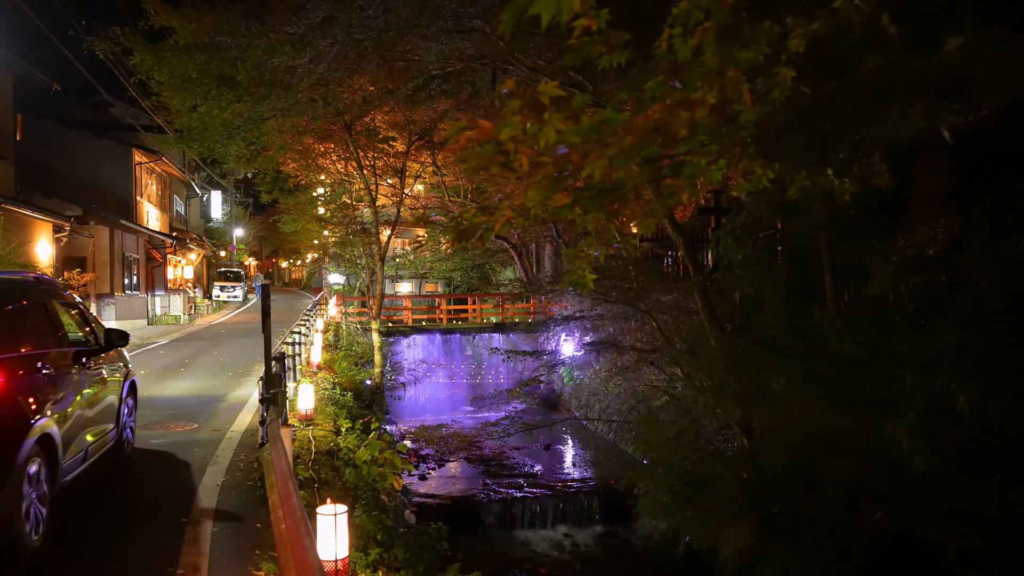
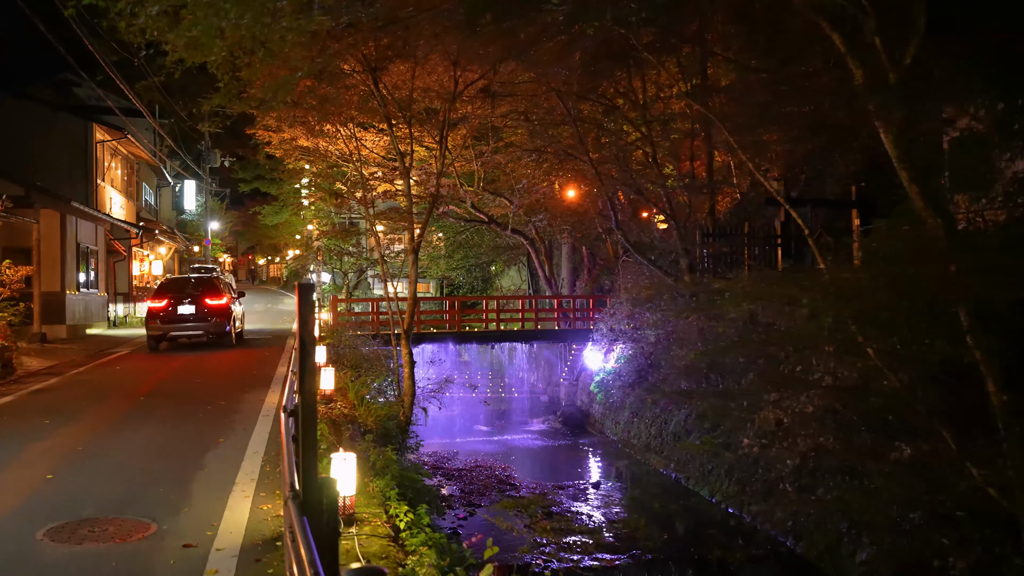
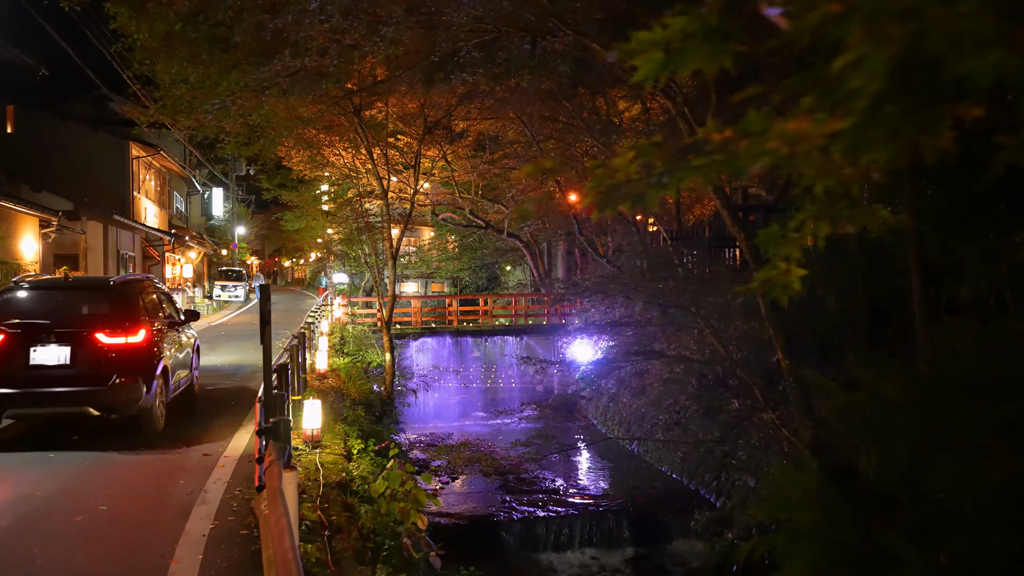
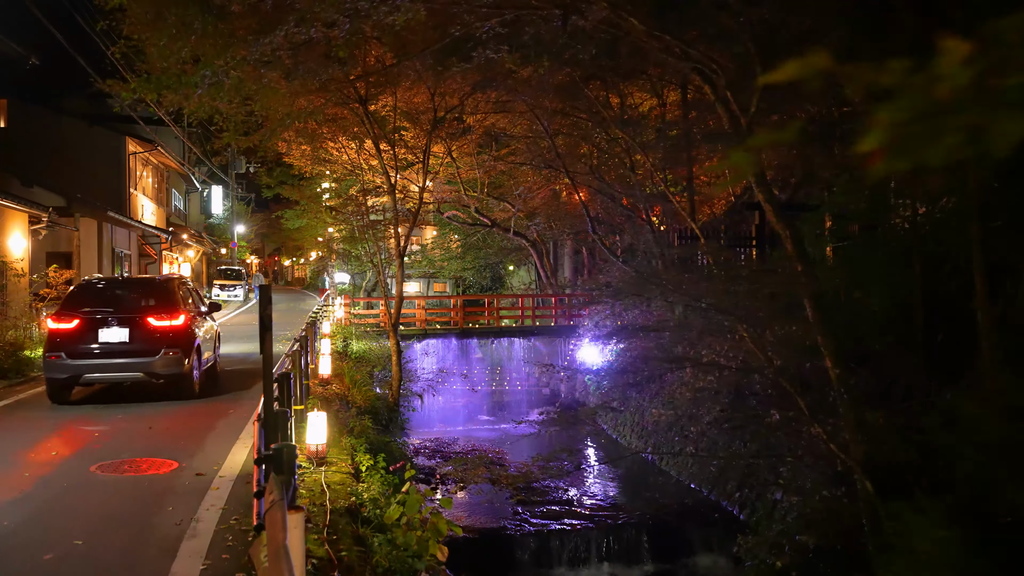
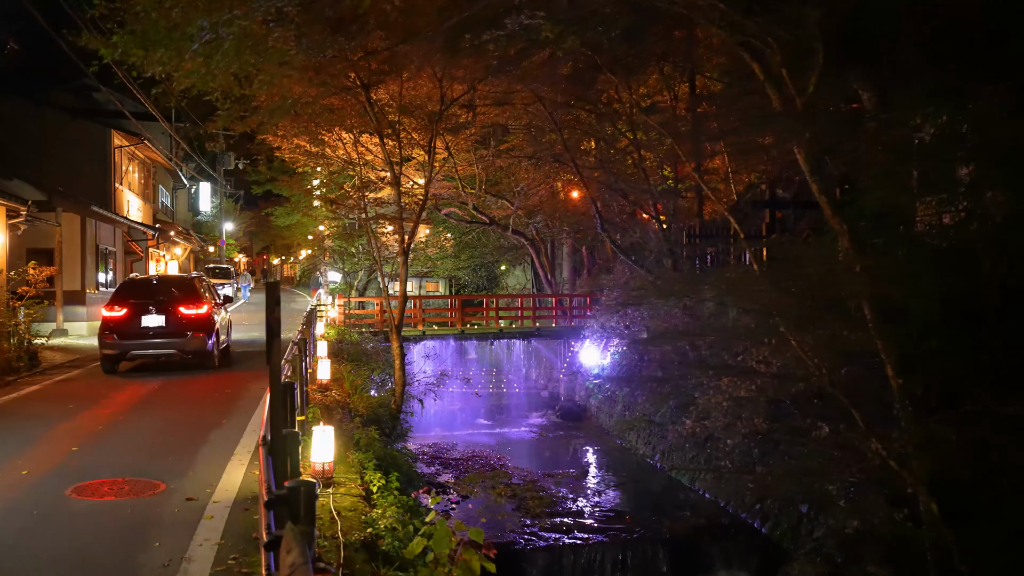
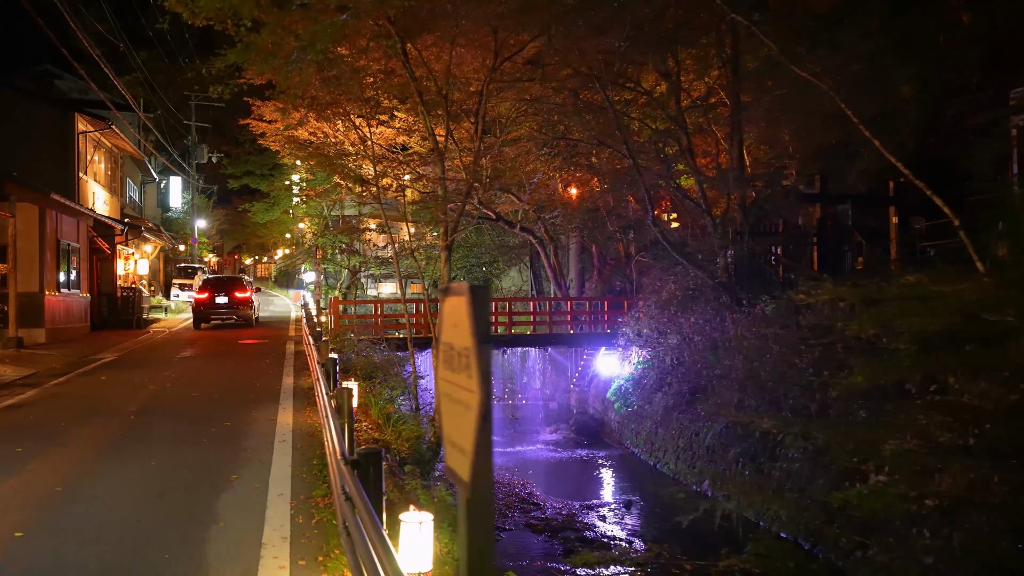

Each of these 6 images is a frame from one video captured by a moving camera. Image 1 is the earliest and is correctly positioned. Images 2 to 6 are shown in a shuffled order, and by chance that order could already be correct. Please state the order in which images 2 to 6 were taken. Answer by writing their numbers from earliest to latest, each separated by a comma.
3, 4, 5, 2, 6
